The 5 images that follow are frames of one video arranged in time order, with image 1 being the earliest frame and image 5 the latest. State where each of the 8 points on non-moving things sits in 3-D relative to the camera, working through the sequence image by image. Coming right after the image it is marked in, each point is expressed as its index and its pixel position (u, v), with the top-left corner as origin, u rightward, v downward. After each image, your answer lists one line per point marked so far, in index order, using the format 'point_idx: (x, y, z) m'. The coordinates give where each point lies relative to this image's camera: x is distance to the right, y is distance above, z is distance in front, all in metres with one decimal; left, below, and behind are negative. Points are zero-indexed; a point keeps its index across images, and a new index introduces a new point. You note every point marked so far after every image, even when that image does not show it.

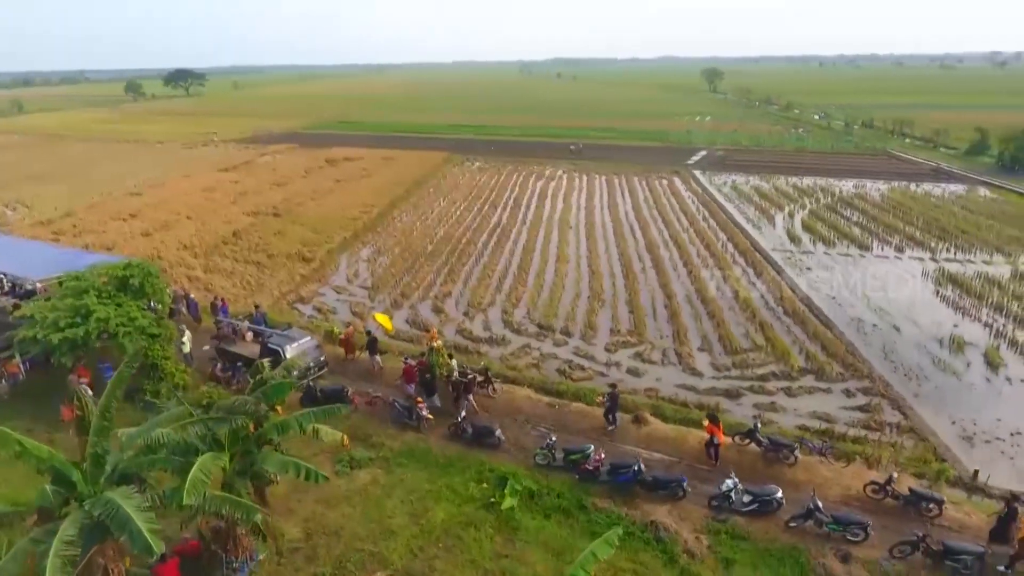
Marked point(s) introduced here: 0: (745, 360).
0: (+6.7, -2.1, +17.8) m
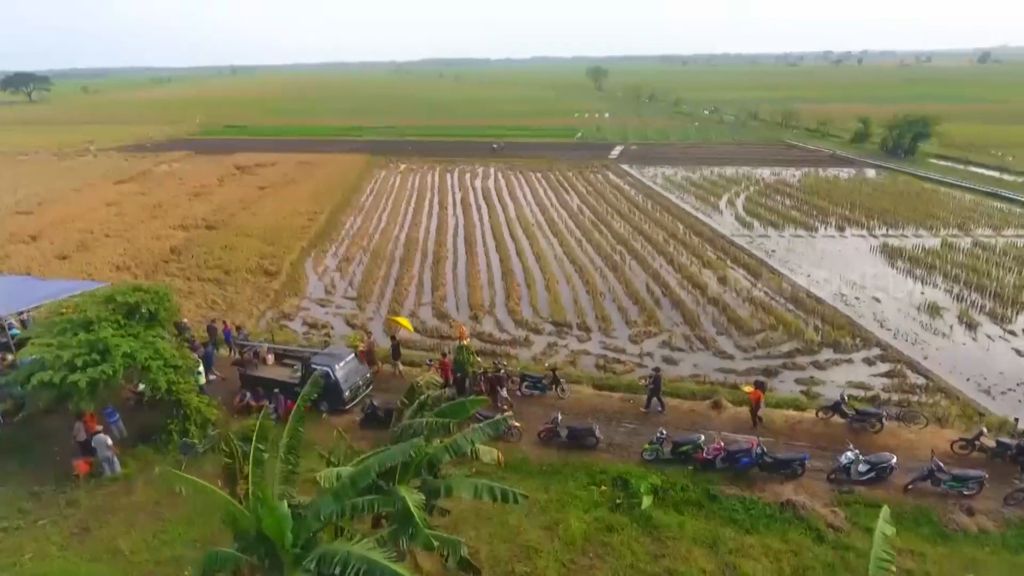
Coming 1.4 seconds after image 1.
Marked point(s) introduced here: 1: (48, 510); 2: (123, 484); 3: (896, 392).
0: (+7.5, -1.5, +18.6) m
1: (-8.6, -4.1, +11.7) m
2: (-7.6, -3.9, +12.5) m
3: (+9.4, -2.6, +15.5) m
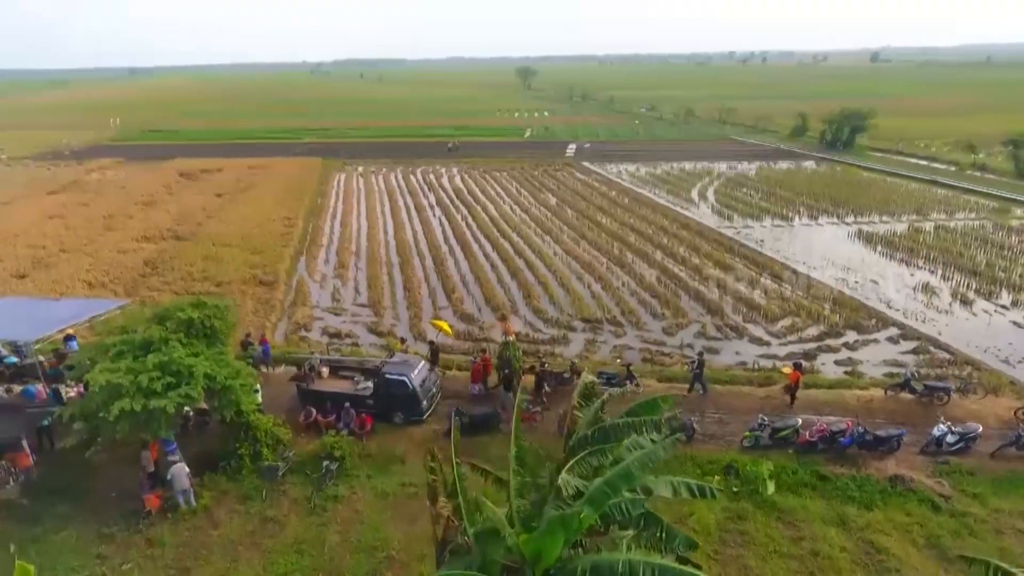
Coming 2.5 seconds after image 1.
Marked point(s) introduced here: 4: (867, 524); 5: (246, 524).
0: (+8.6, -1.2, +19.4) m
1: (-6.4, -4.4, +10.6) m
2: (-5.5, -4.1, +11.4) m
3: (+10.9, -2.1, +16.5) m
4: (+5.9, -3.9, +10.5) m
5: (-4.7, -4.2, +11.2) m
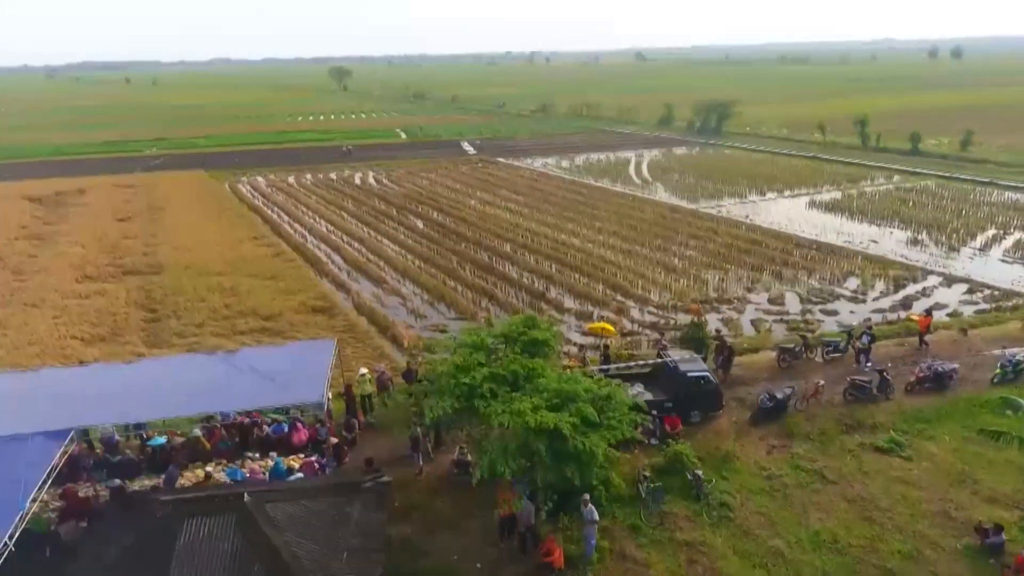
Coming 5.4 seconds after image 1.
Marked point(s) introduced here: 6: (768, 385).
0: (+12.2, +0.2, +21.9) m
1: (+1.1, -4.7, +8.9) m
2: (+1.7, -4.3, +10.0) m
3: (+15.3, -0.4, +19.9) m
4: (+12.7, -2.7, +12.7) m
5: (+2.5, -4.2, +10.1) m
6: (+5.8, -2.2, +14.4) m
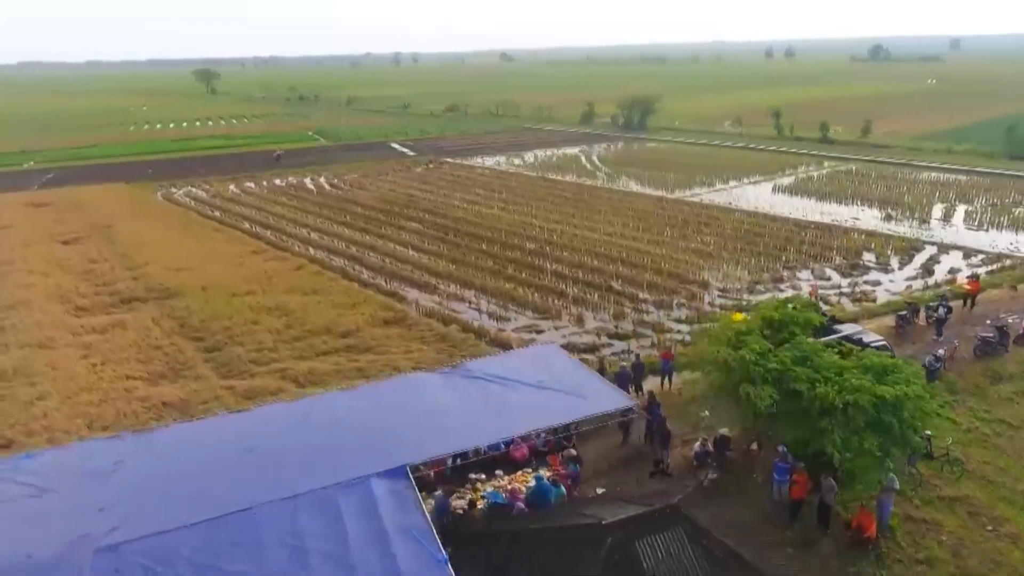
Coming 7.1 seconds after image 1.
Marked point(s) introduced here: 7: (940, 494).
0: (+14.0, +1.2, +24.2) m
1: (+6.3, -4.3, +9.3) m
2: (+6.5, -3.9, +10.5) m
3: (+17.6, +0.9, +22.9) m
4: (+16.6, -1.5, +15.3) m
5: (+7.4, -3.7, +10.7) m
6: (+9.6, -1.5, +15.6) m
7: (+7.4, -3.6, +11.0) m
